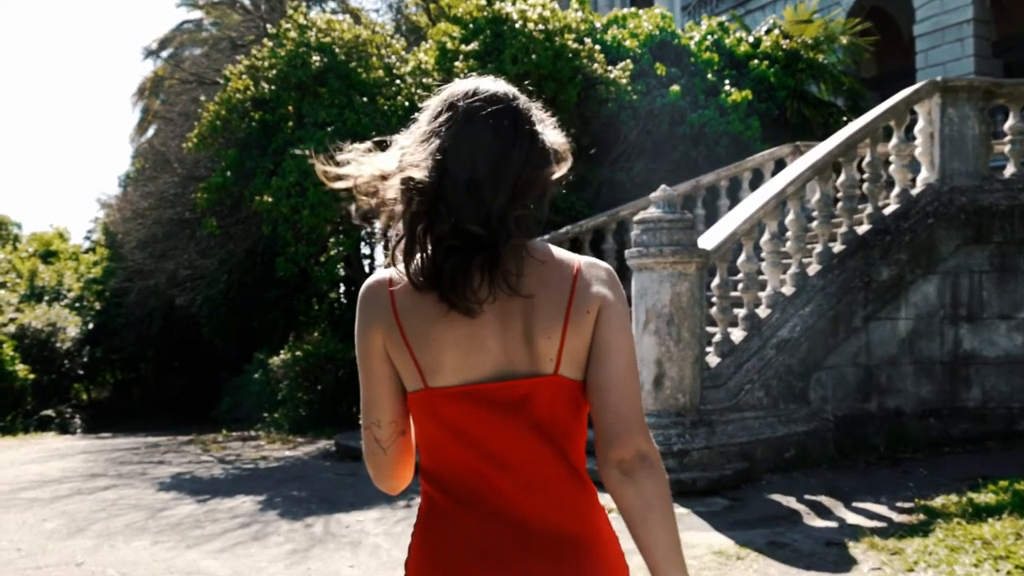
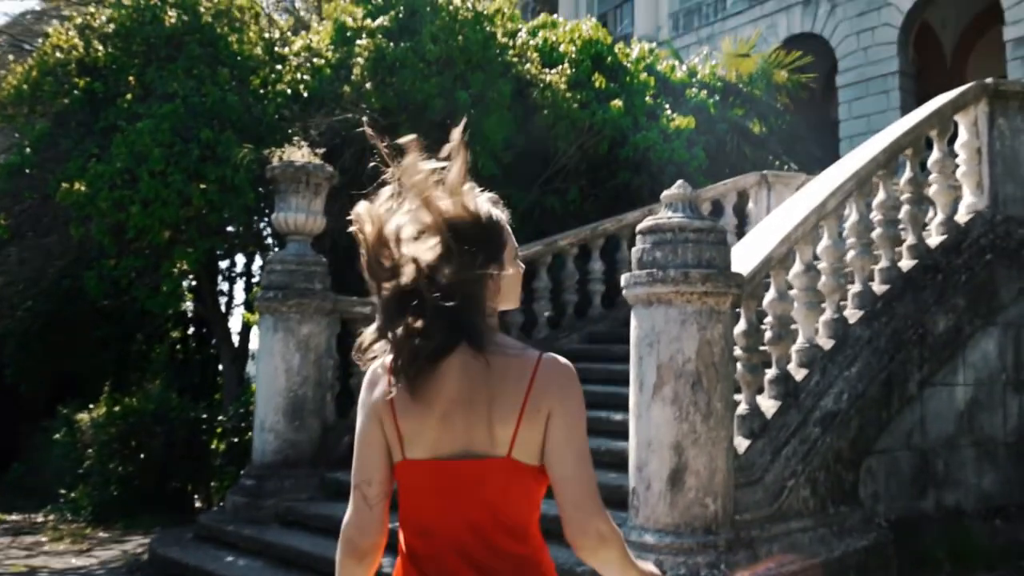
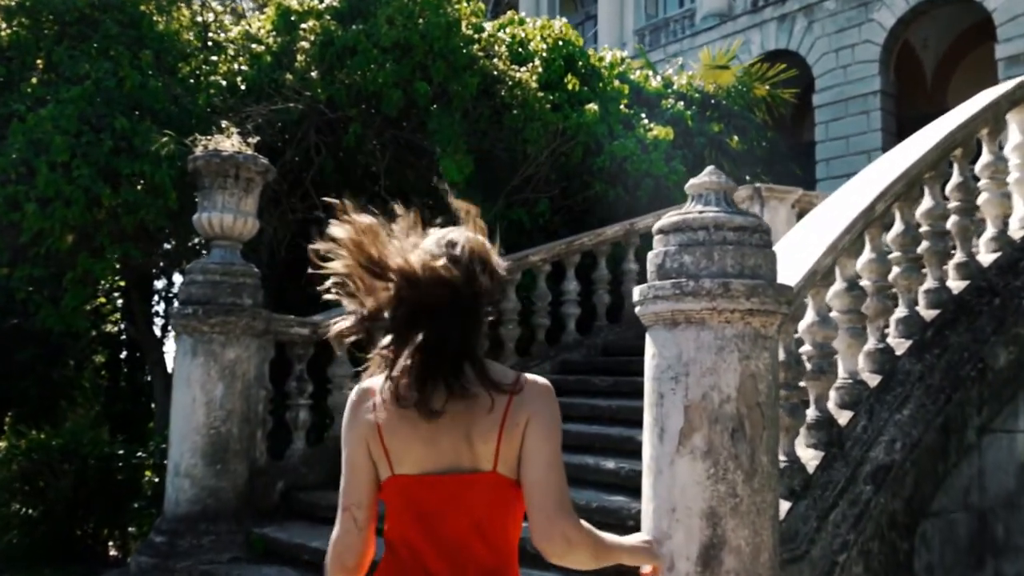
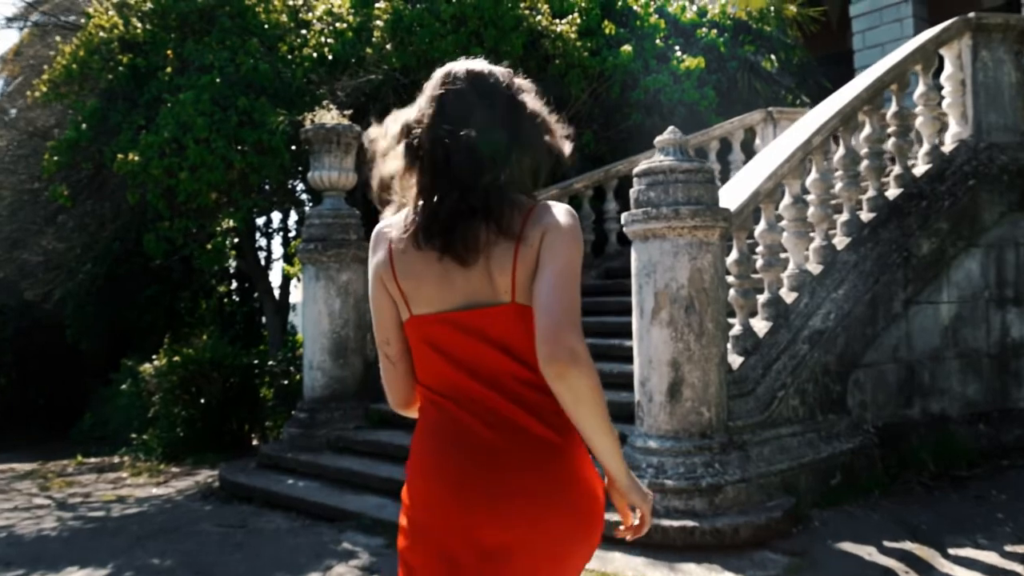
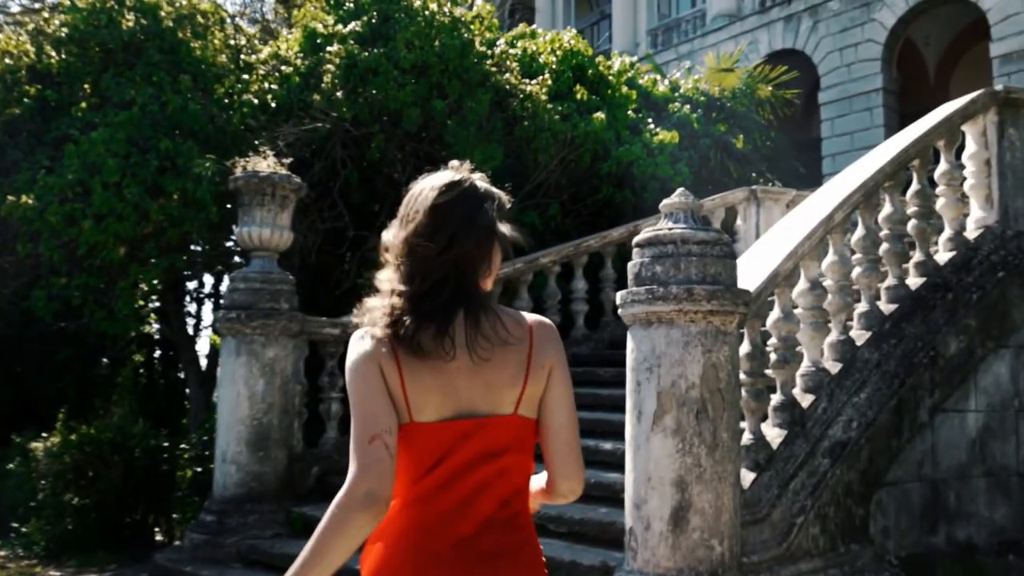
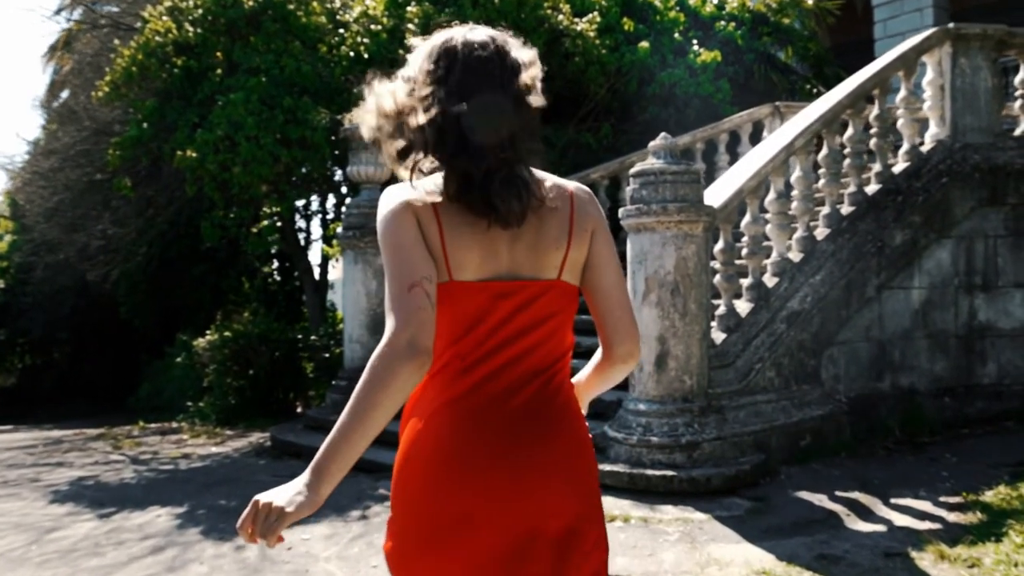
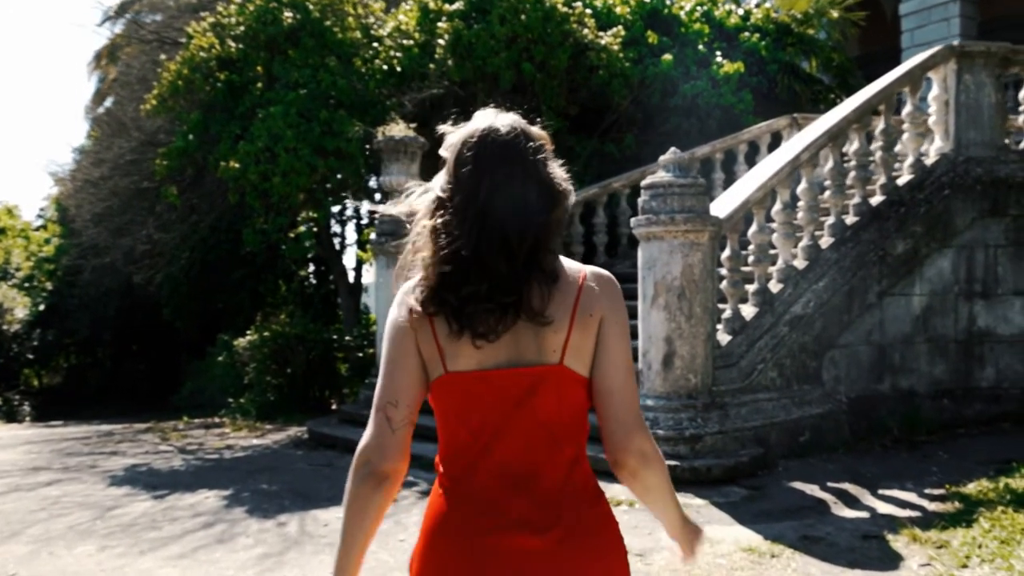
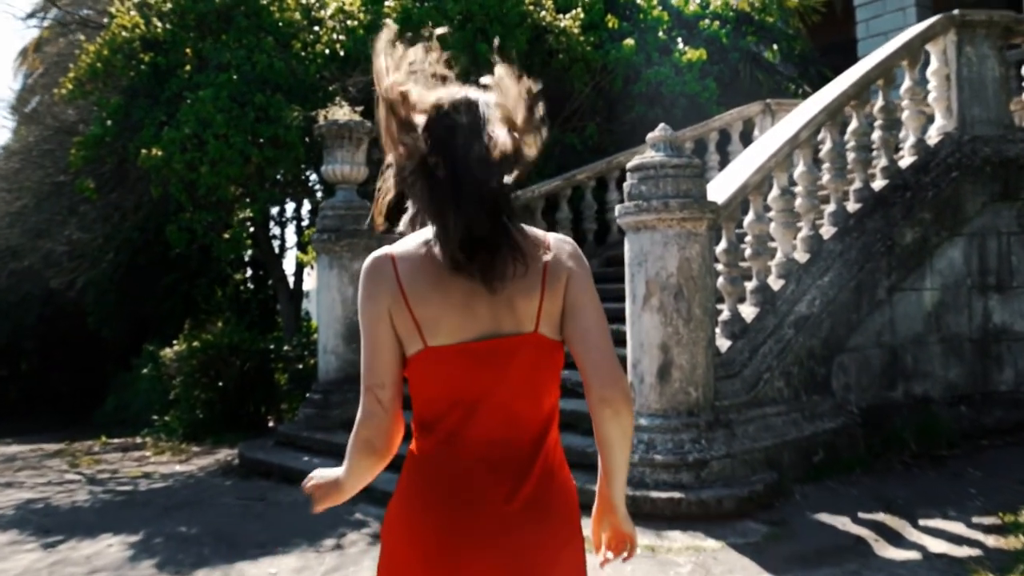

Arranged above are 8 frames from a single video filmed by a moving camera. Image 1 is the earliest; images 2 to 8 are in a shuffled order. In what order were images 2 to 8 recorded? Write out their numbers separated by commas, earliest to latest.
7, 6, 8, 4, 2, 5, 3
